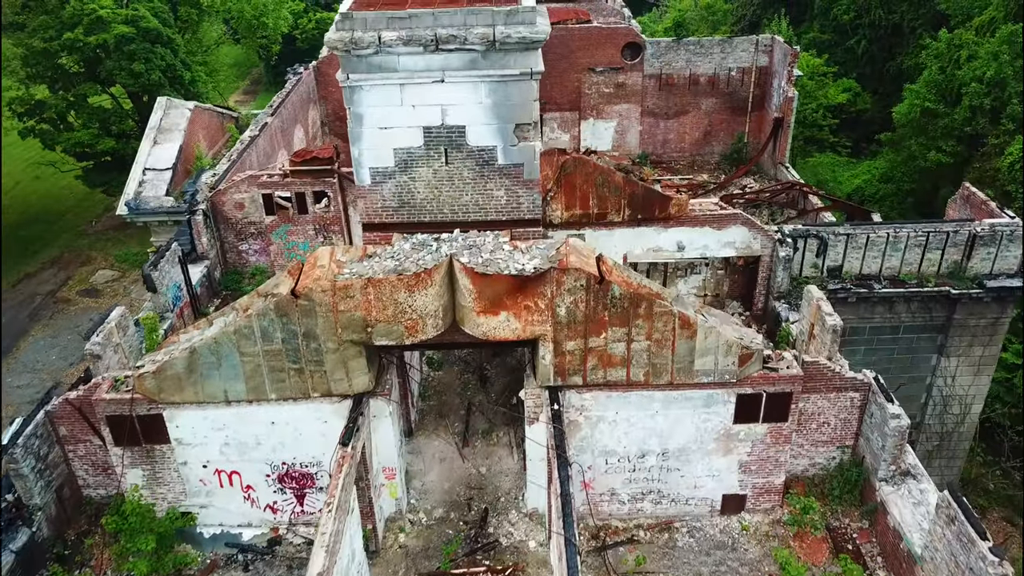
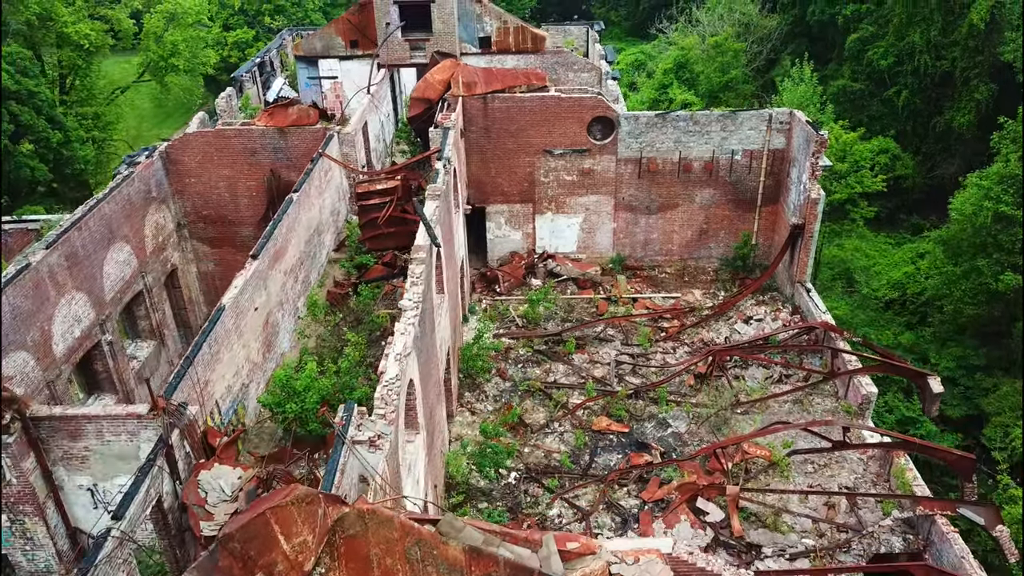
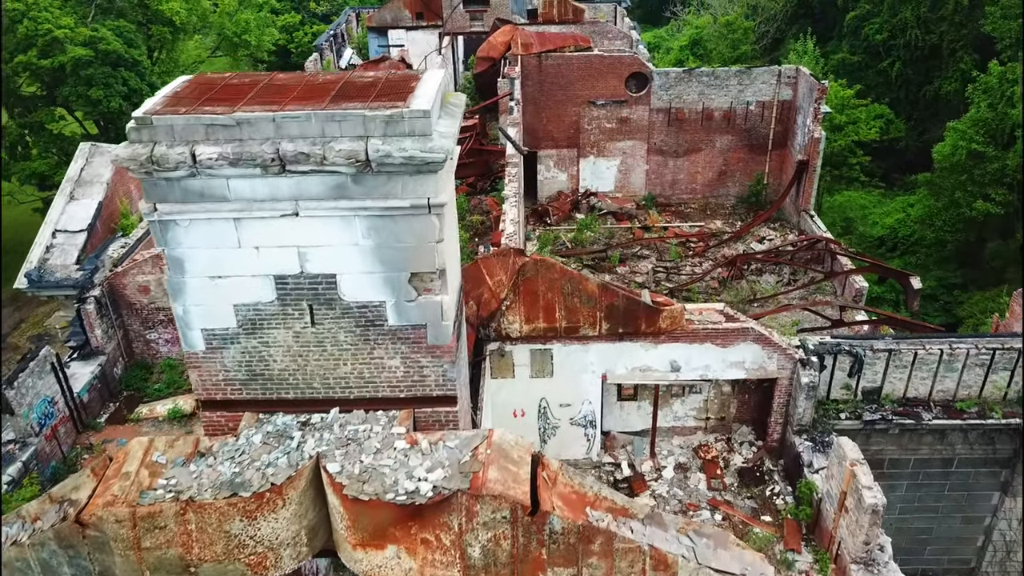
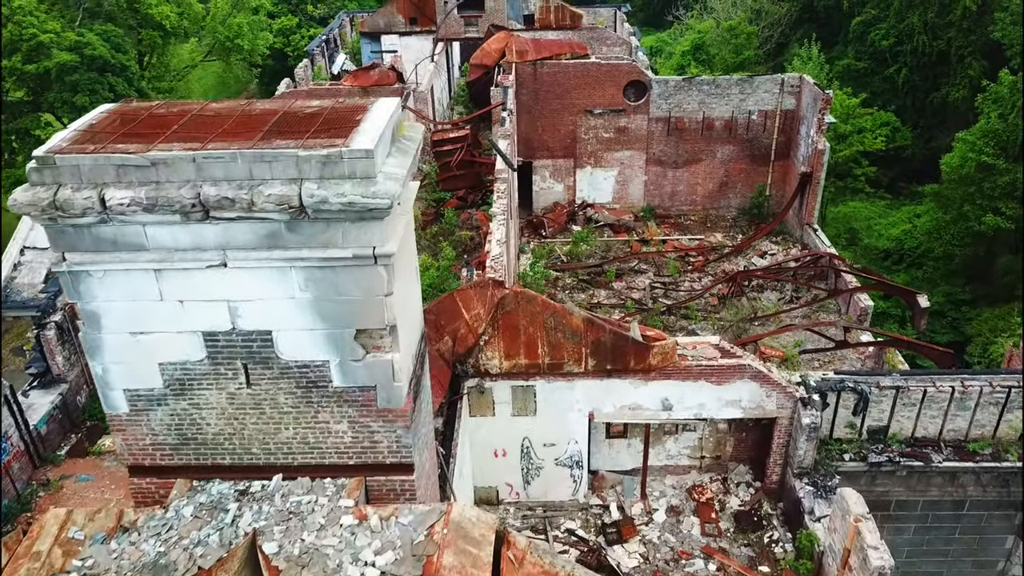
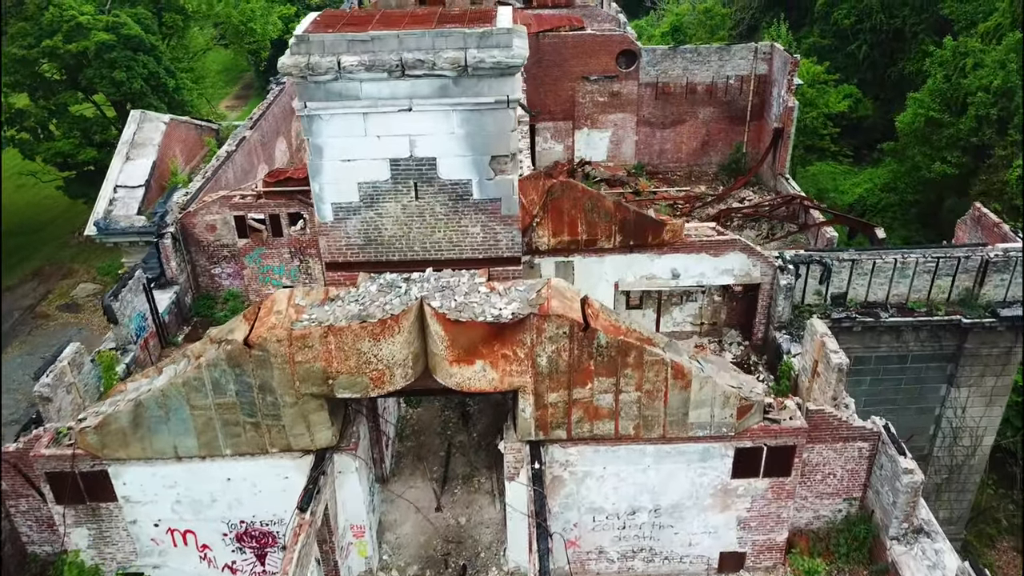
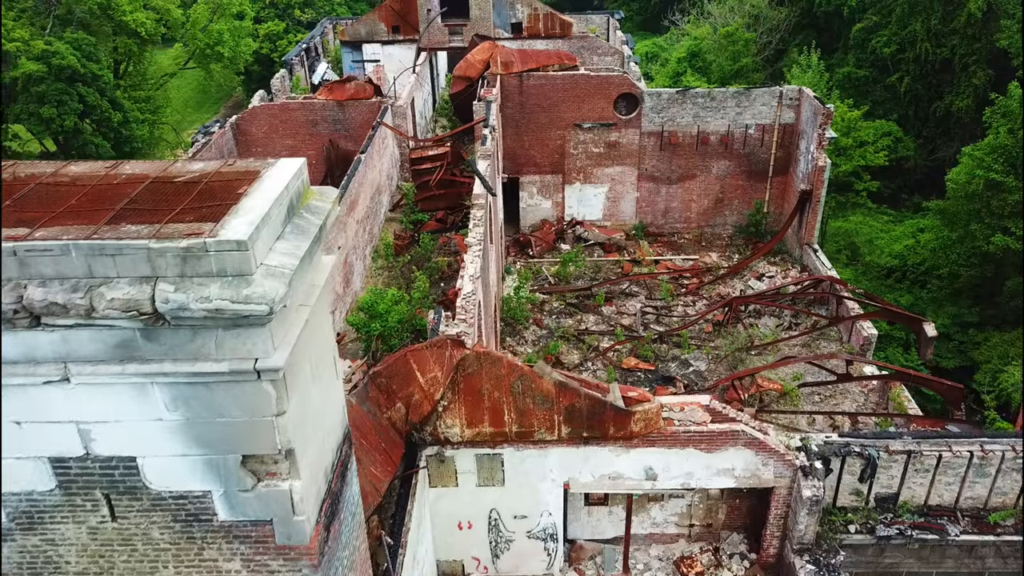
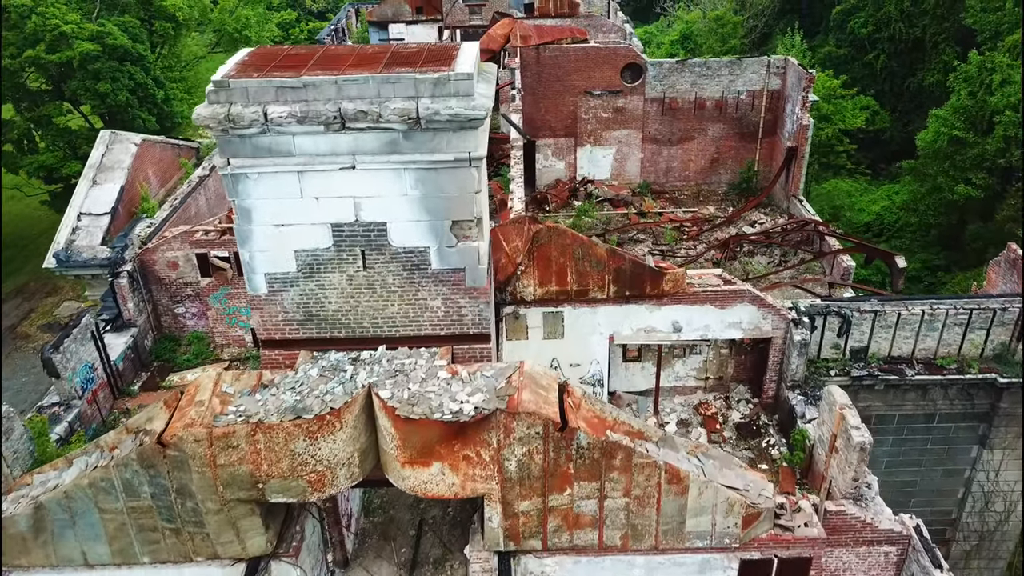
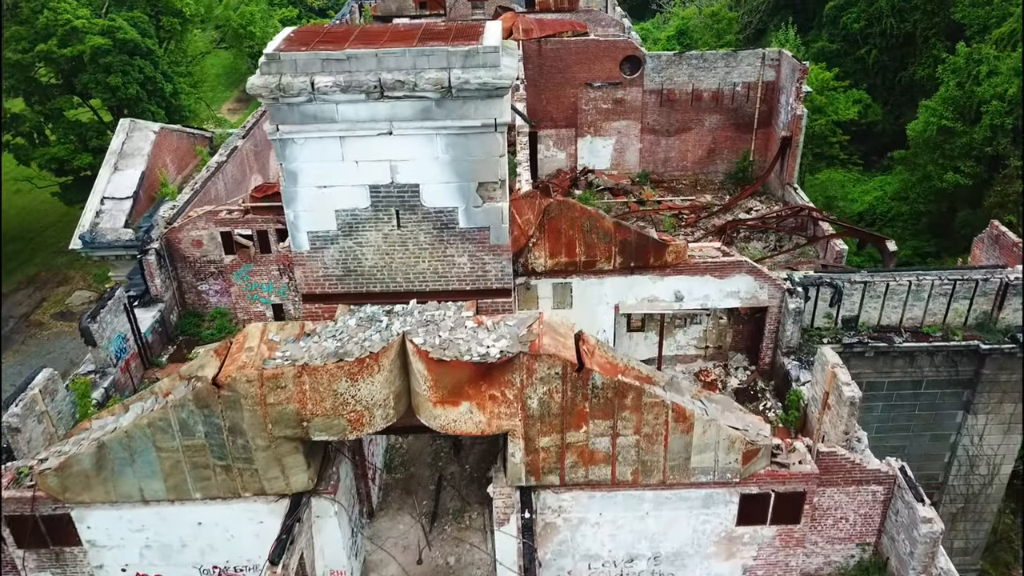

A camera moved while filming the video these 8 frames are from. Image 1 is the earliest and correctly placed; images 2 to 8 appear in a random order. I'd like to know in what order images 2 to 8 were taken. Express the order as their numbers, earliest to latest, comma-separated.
5, 8, 7, 3, 4, 6, 2
